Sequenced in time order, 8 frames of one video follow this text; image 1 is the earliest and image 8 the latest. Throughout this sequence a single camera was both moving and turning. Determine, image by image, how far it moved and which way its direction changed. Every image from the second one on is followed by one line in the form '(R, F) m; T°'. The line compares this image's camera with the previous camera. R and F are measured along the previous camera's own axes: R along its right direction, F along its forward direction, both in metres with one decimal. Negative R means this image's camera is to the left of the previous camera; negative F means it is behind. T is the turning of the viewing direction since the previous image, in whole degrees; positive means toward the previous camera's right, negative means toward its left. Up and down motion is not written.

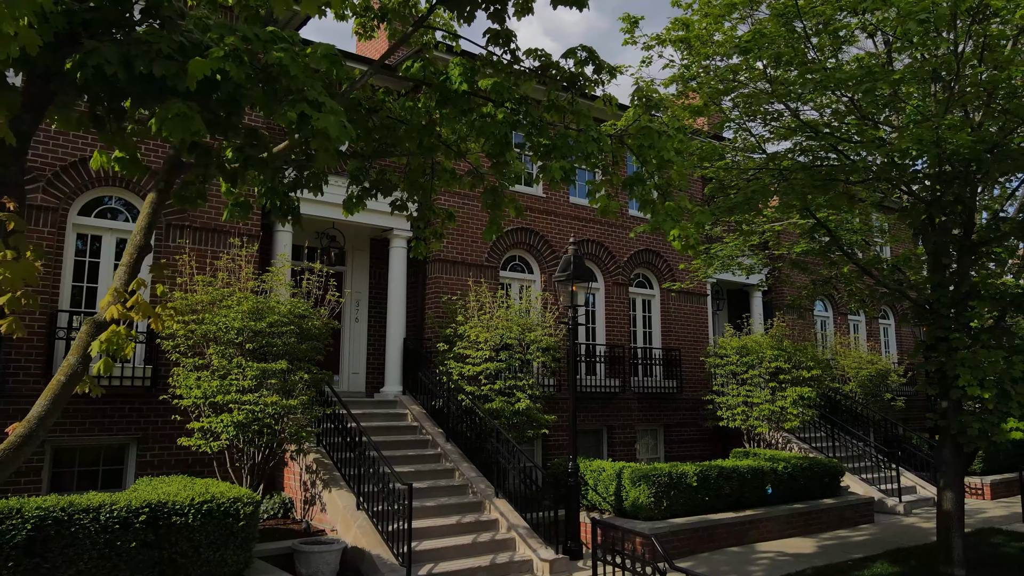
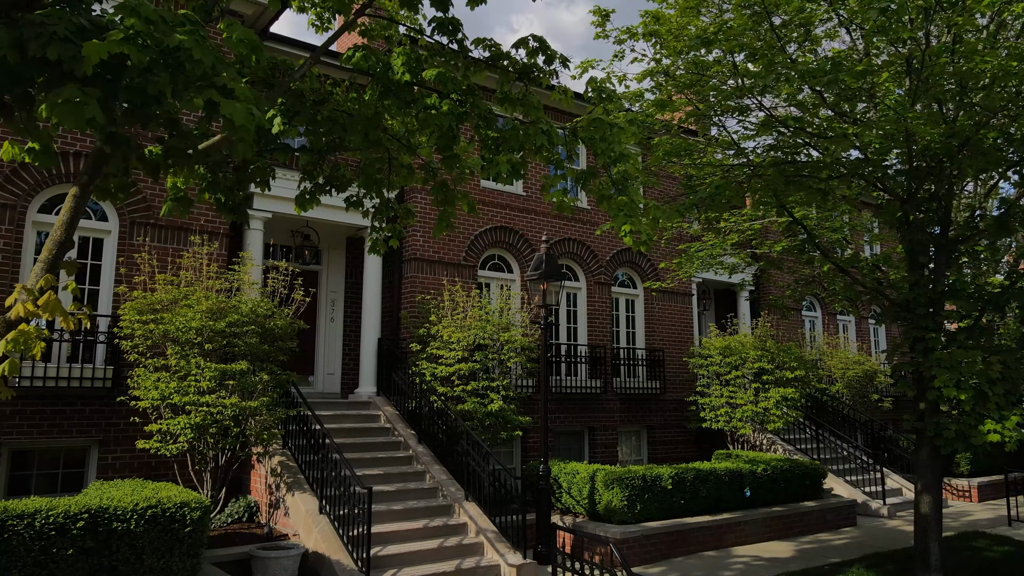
(+0.4, +0.2) m; 0°
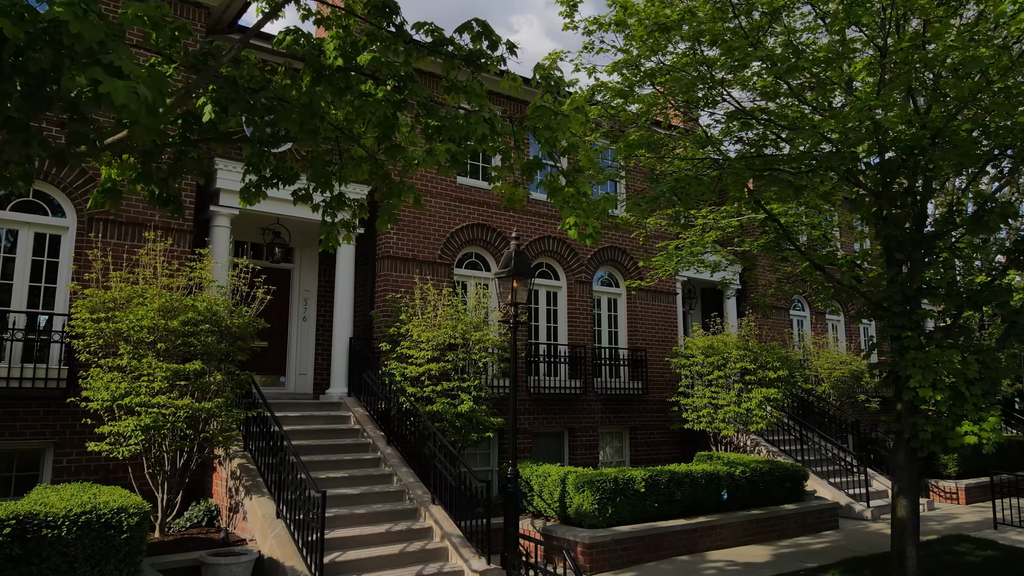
(+0.5, +0.2) m; 0°
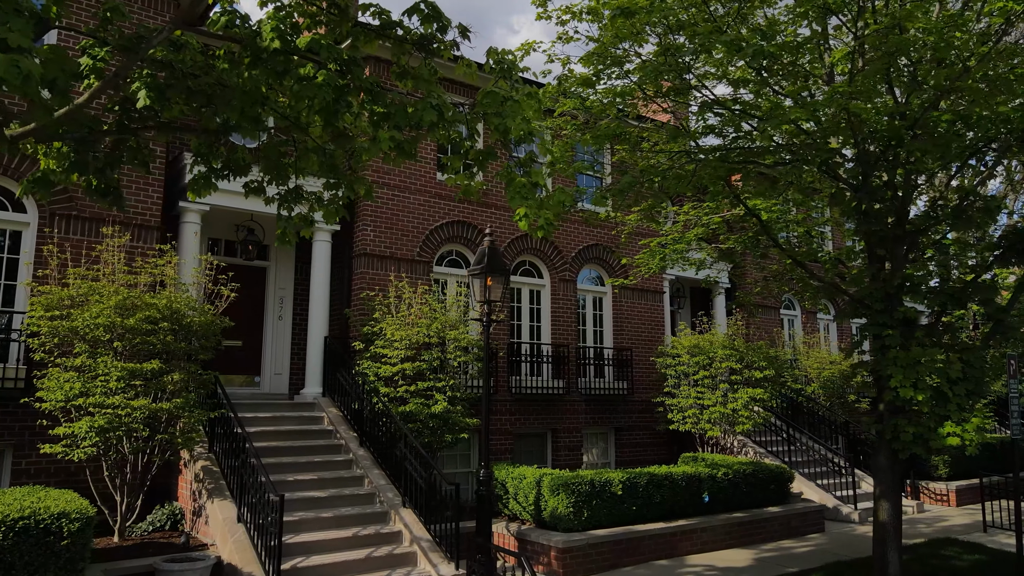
(+0.4, +0.2) m; 0°
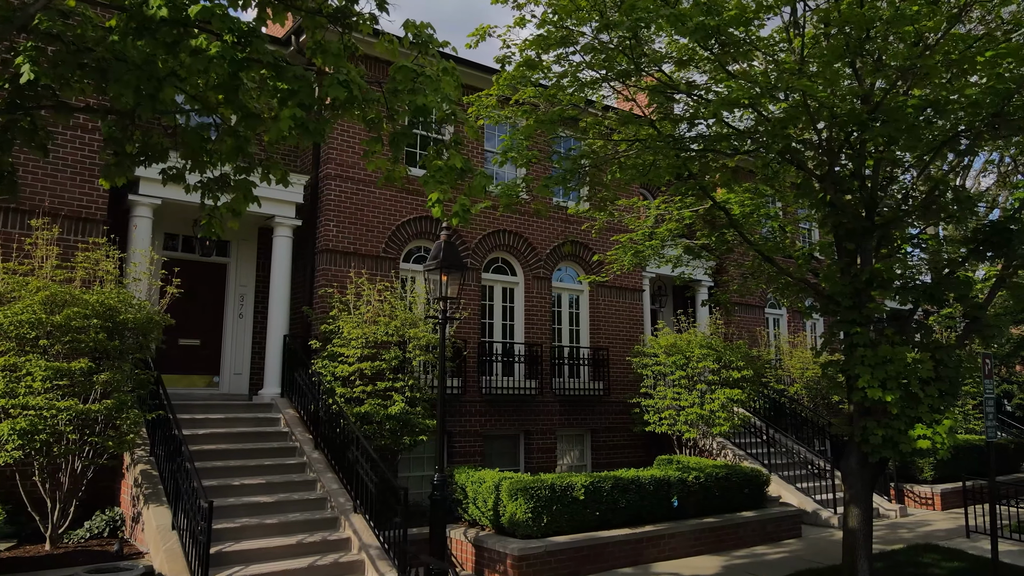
(+0.6, +0.4) m; 0°
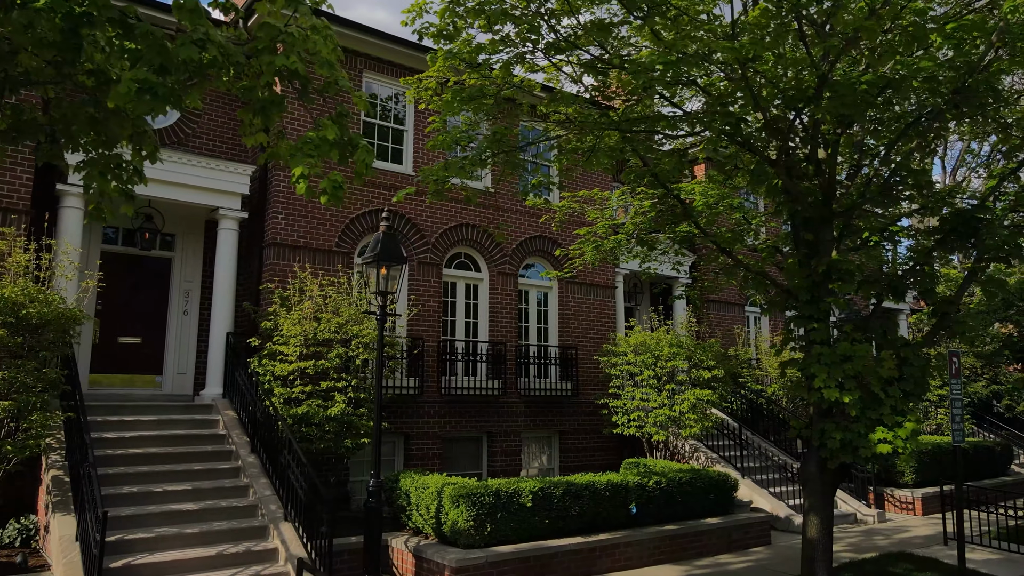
(+0.8, +0.5) m; 0°
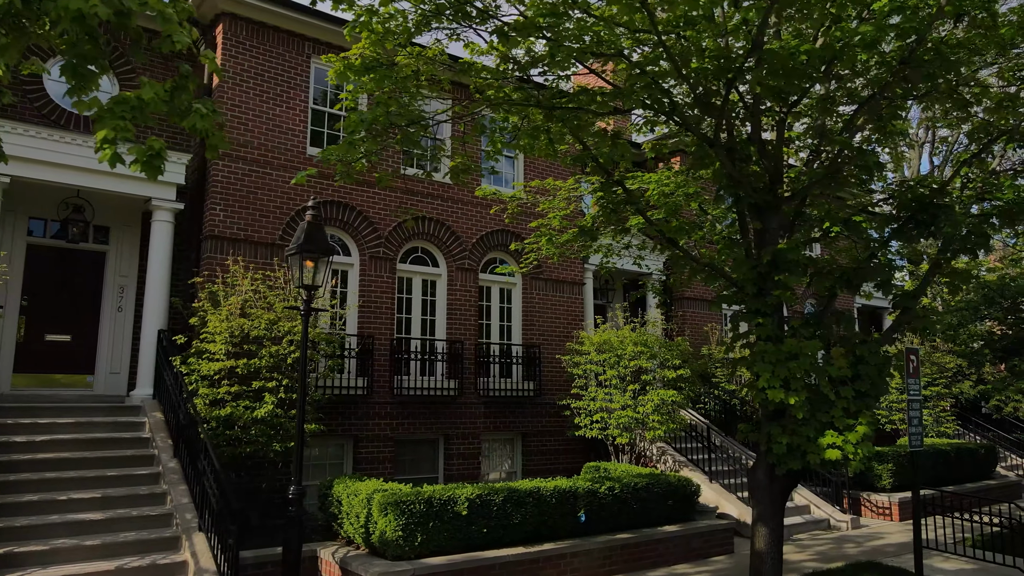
(+0.8, +0.5) m; 0°
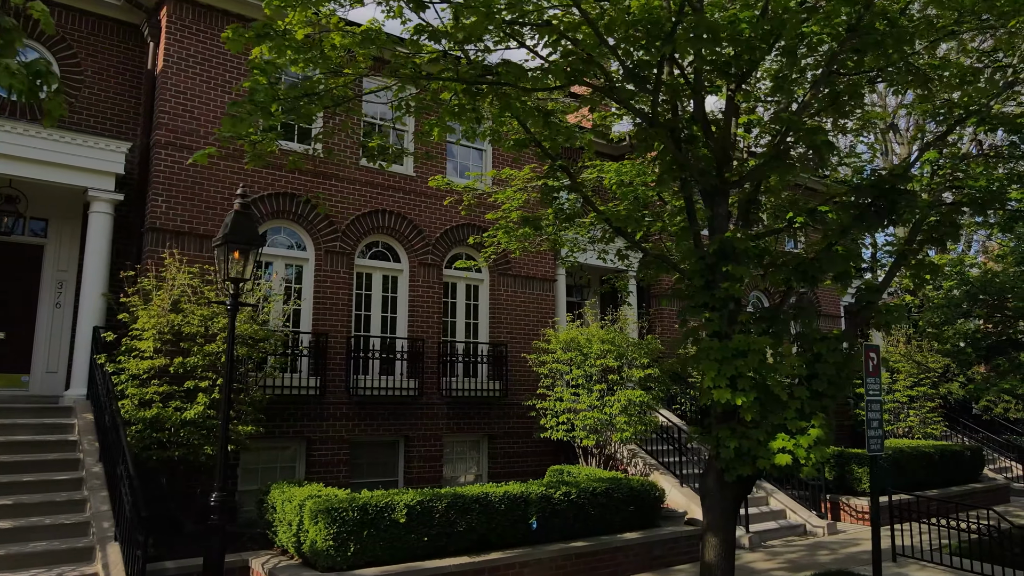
(+0.7, +0.5) m; 0°
